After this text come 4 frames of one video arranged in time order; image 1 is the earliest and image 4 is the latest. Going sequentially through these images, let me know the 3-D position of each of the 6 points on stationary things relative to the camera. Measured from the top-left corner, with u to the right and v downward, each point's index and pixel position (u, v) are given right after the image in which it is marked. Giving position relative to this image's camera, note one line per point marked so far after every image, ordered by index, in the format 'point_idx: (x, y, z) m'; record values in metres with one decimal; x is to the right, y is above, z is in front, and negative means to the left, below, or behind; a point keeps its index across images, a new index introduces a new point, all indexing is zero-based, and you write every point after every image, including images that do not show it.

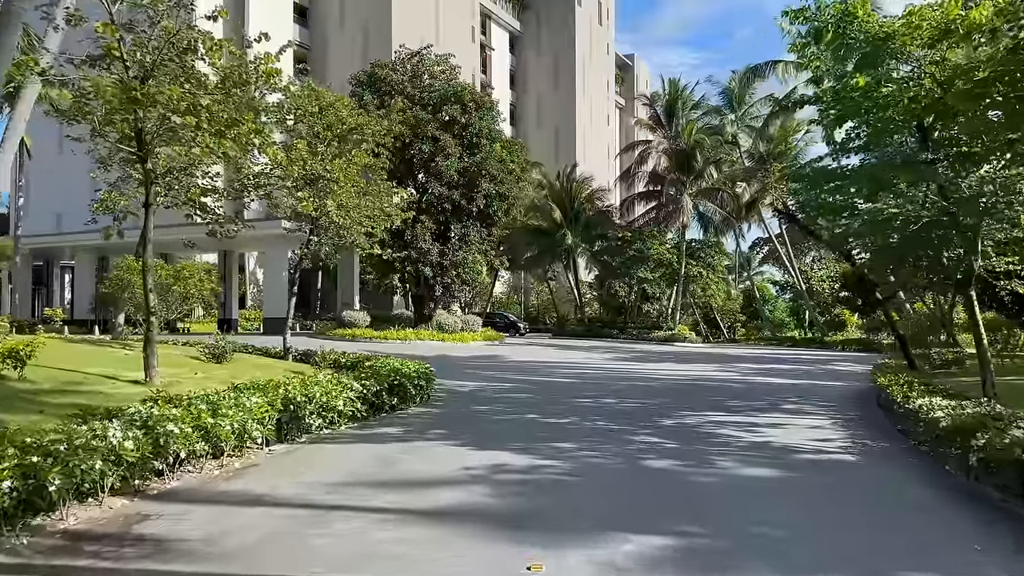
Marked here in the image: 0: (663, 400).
0: (+2.4, -1.8, +12.0) m
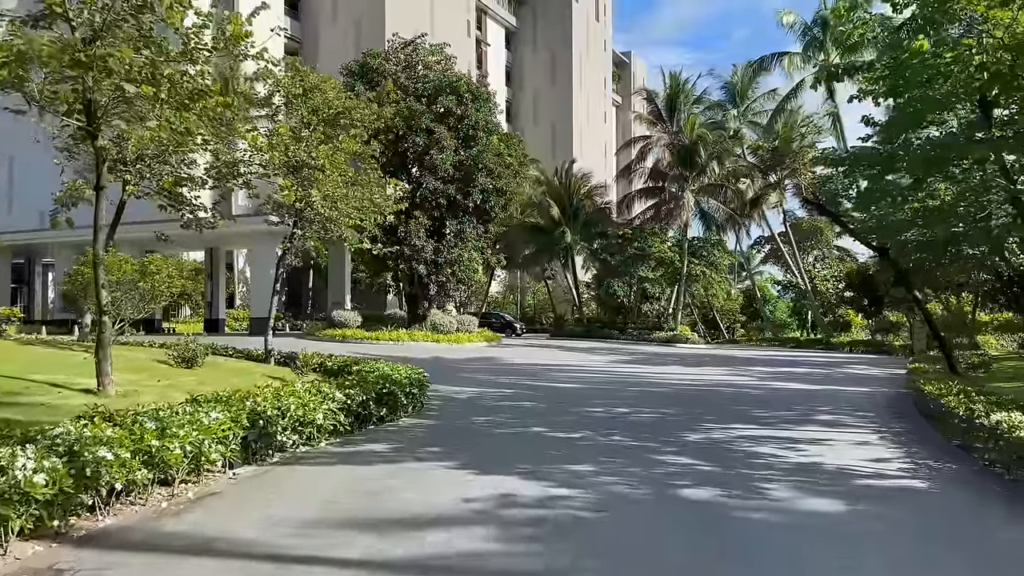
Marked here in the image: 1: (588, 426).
0: (+2.5, -1.8, +10.8) m
1: (+0.9, -1.7, +9.4) m
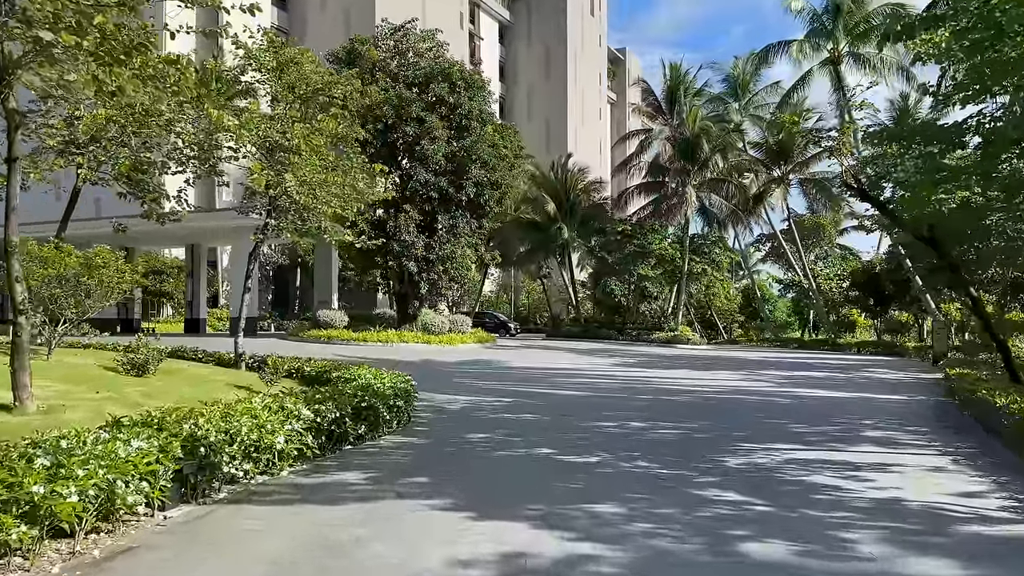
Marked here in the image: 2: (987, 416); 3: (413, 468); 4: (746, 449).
0: (+2.5, -1.7, +9.4) m
1: (+1.0, -1.7, +7.9) m
2: (+5.9, -1.6, +9.3) m
3: (-0.9, -1.7, +6.9) m
4: (+2.4, -1.7, +7.8) m
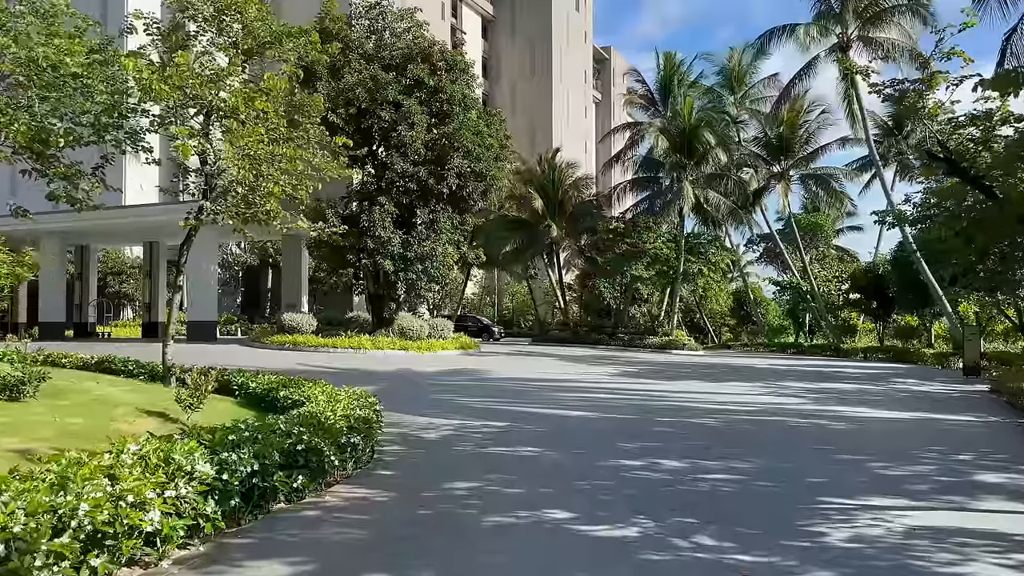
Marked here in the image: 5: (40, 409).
0: (+2.4, -1.7, +7.1) m
1: (+1.0, -1.6, +5.7) m
2: (+5.8, -1.6, +7.1) m
3: (-0.9, -1.6, +4.6) m
4: (+2.4, -1.6, +5.6) m
5: (-4.7, -1.2, +7.5) m
